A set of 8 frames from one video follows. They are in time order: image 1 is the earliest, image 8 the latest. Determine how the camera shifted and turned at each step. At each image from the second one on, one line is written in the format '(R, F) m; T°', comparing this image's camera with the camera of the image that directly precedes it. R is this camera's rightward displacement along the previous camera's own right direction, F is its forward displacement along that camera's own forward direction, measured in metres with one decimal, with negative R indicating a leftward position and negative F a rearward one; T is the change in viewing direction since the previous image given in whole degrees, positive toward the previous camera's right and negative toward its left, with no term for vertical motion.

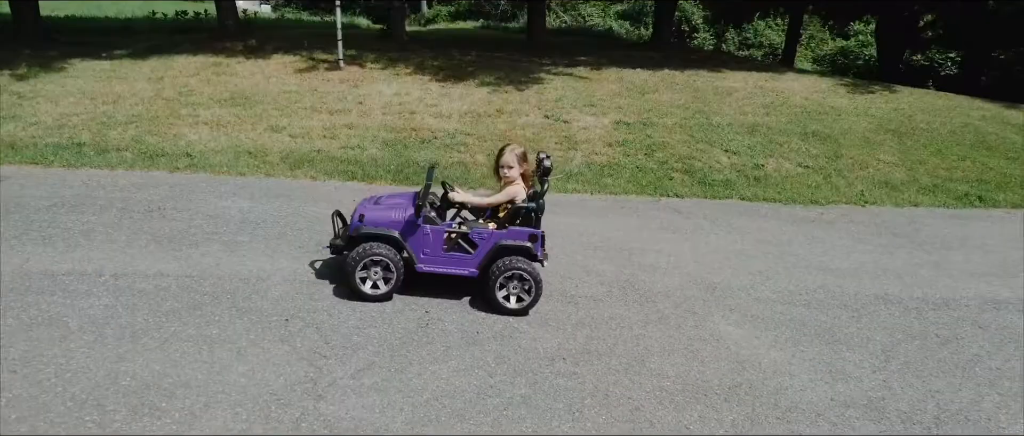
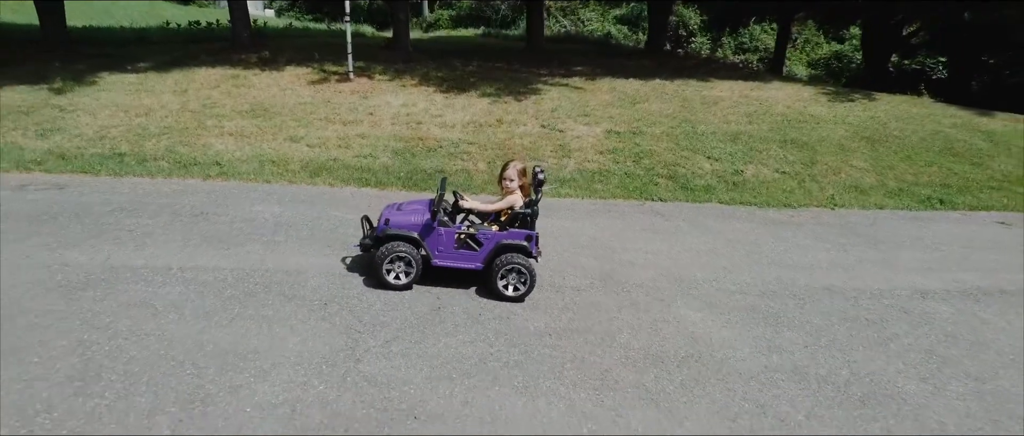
(0.0, -0.7) m; 0°
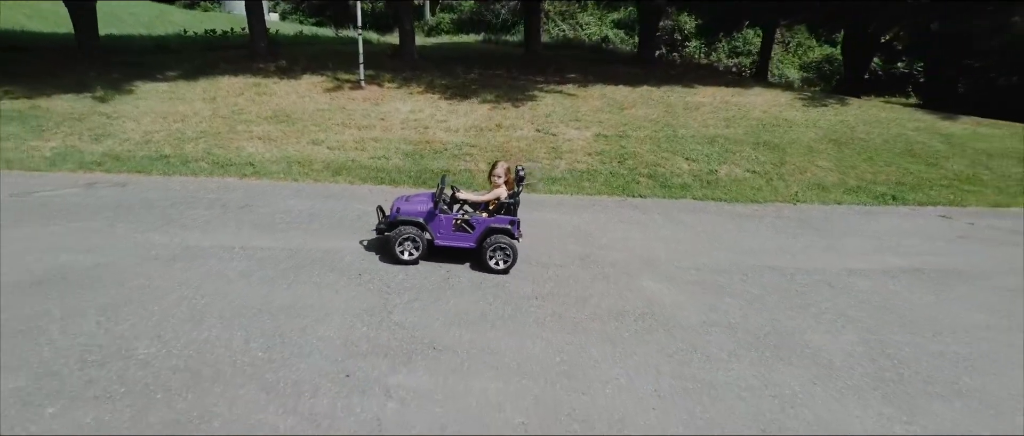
(0.0, -1.1) m; 0°
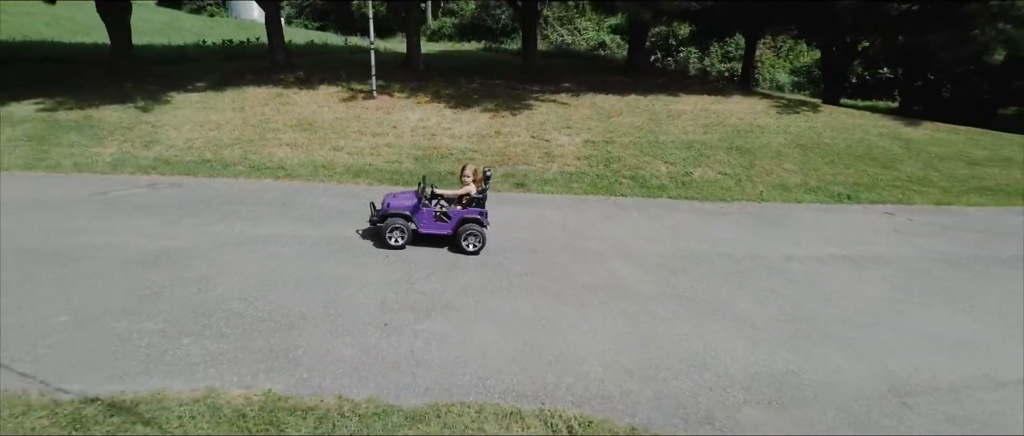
(+0.1, -1.3) m; 0°
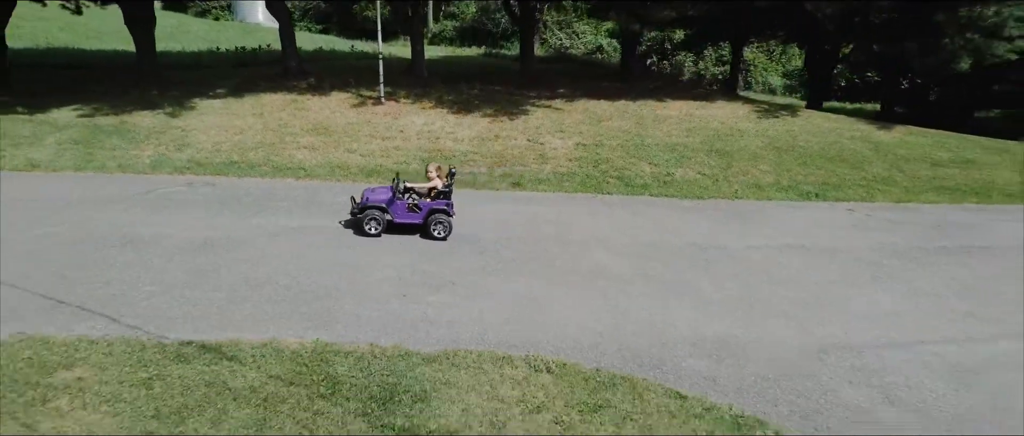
(+0.1, -1.1) m; 0°
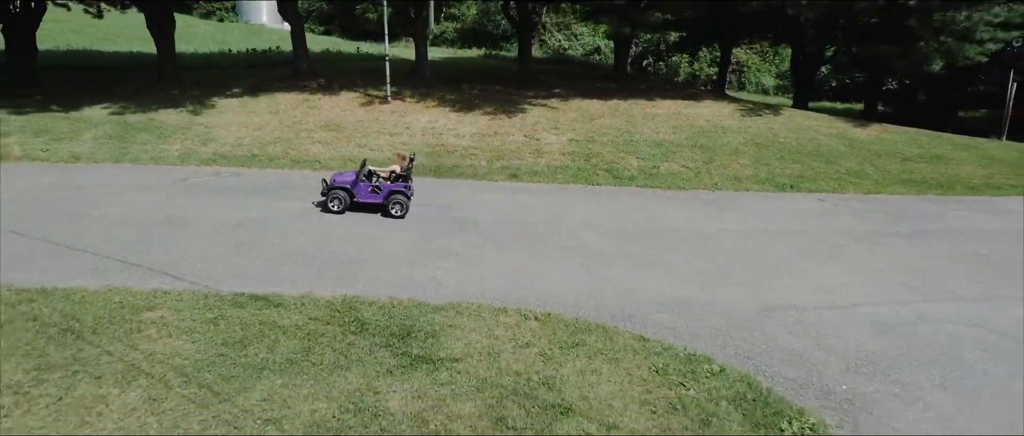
(+0.1, -1.0) m; 0°
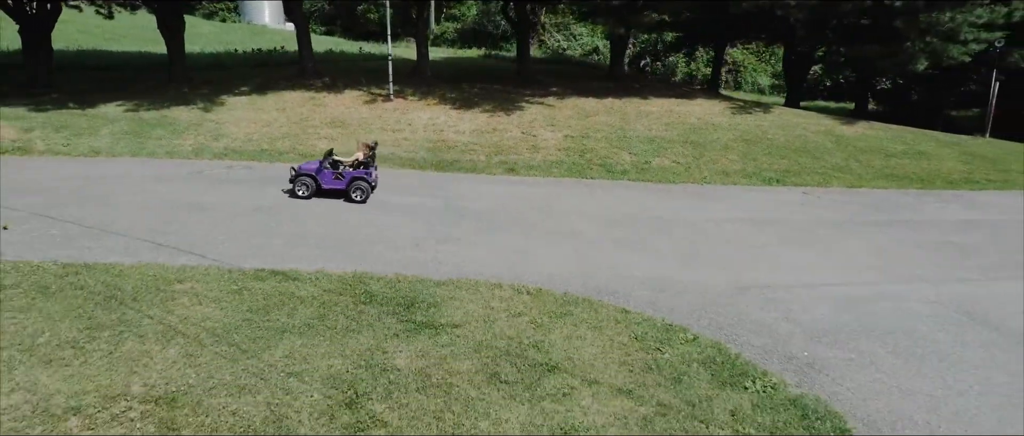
(+0.1, -0.6) m; 0°
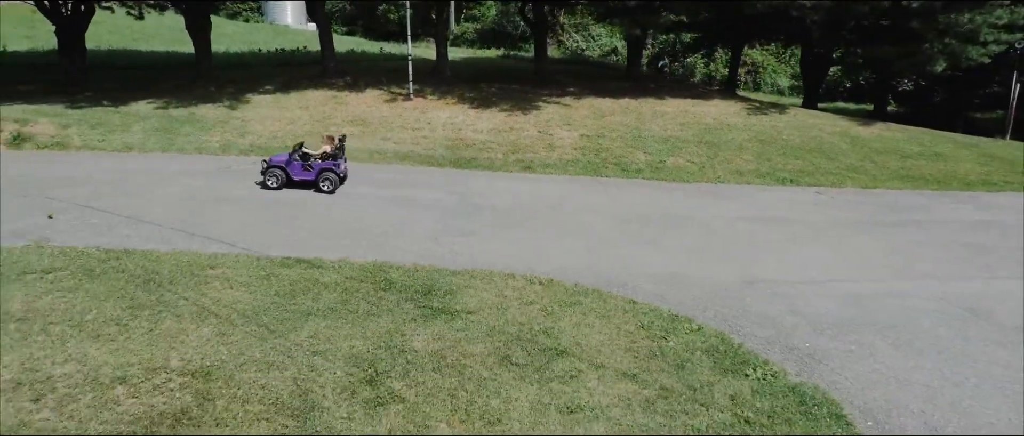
(+0.1, -0.3) m; -2°
